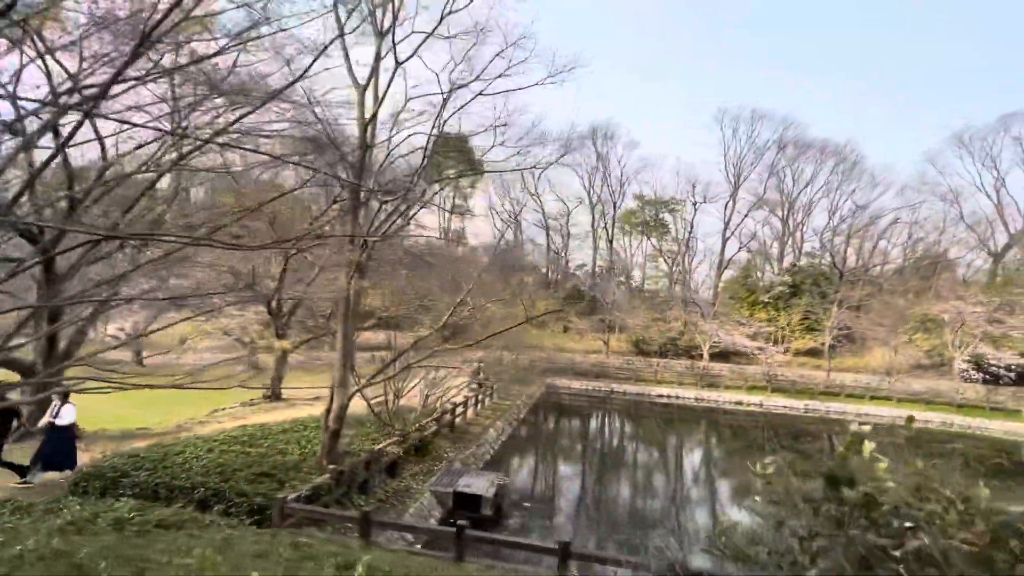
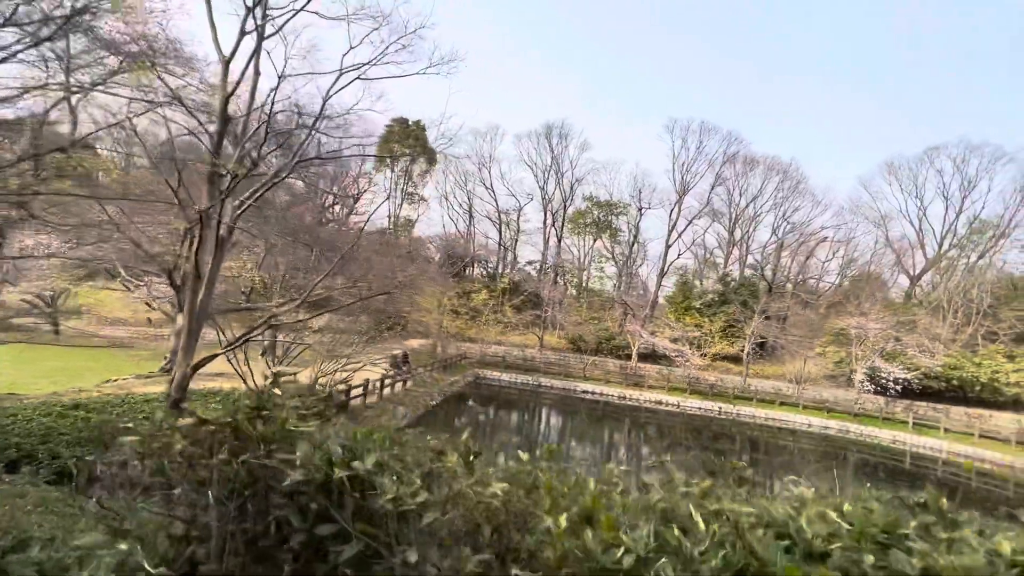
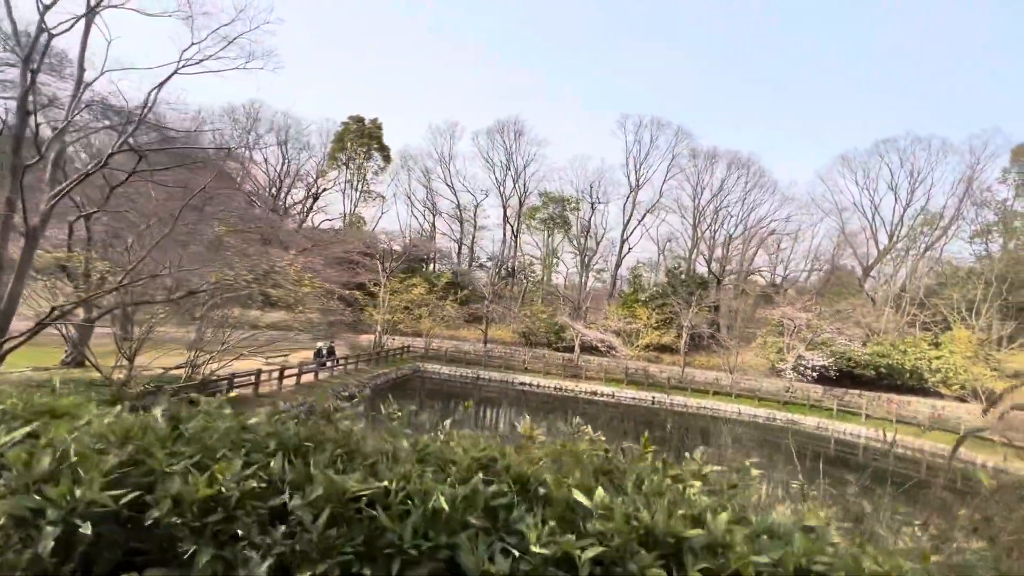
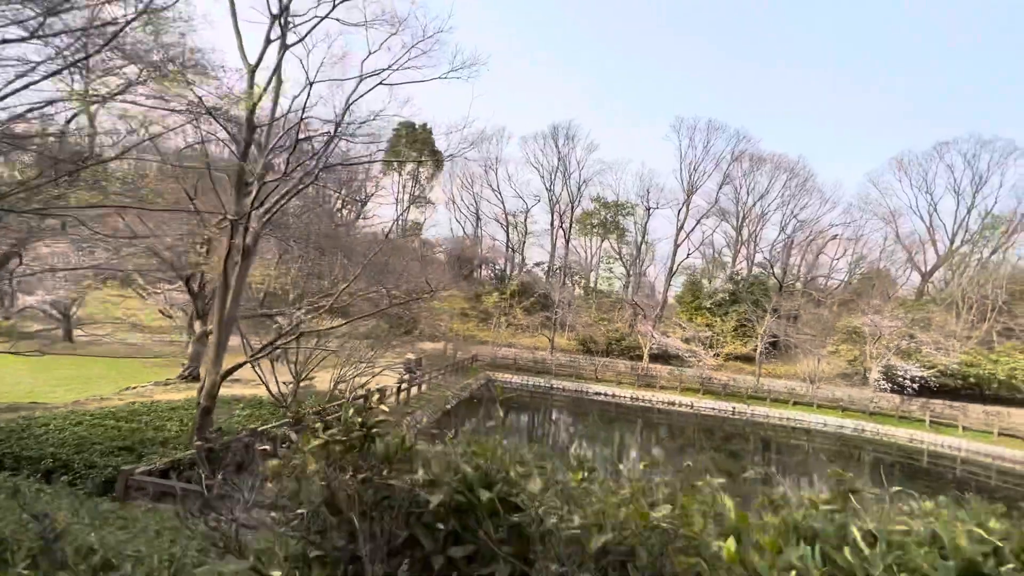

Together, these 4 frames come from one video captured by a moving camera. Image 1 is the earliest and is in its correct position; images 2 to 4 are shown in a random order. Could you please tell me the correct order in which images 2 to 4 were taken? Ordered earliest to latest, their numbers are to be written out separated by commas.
4, 2, 3
